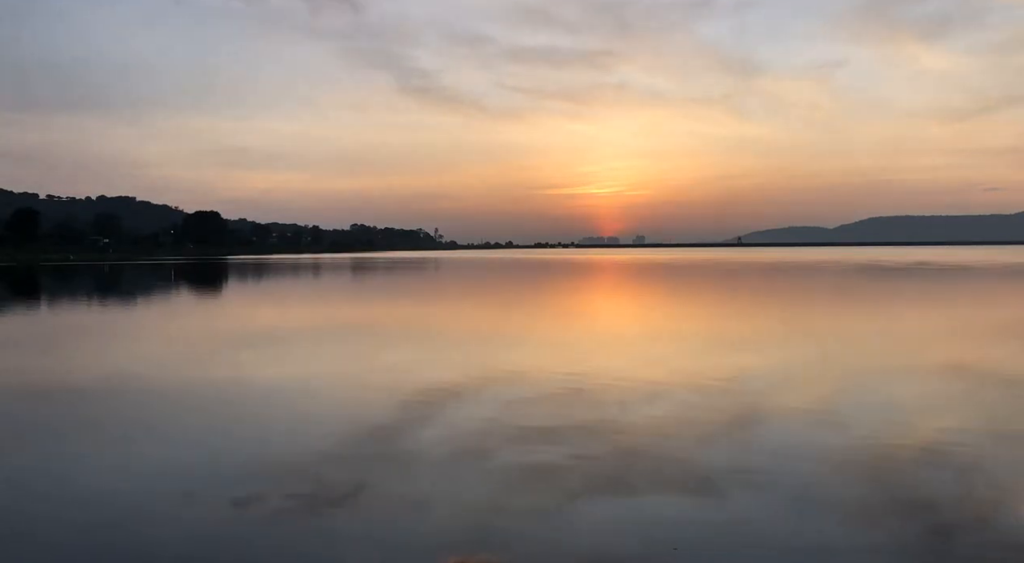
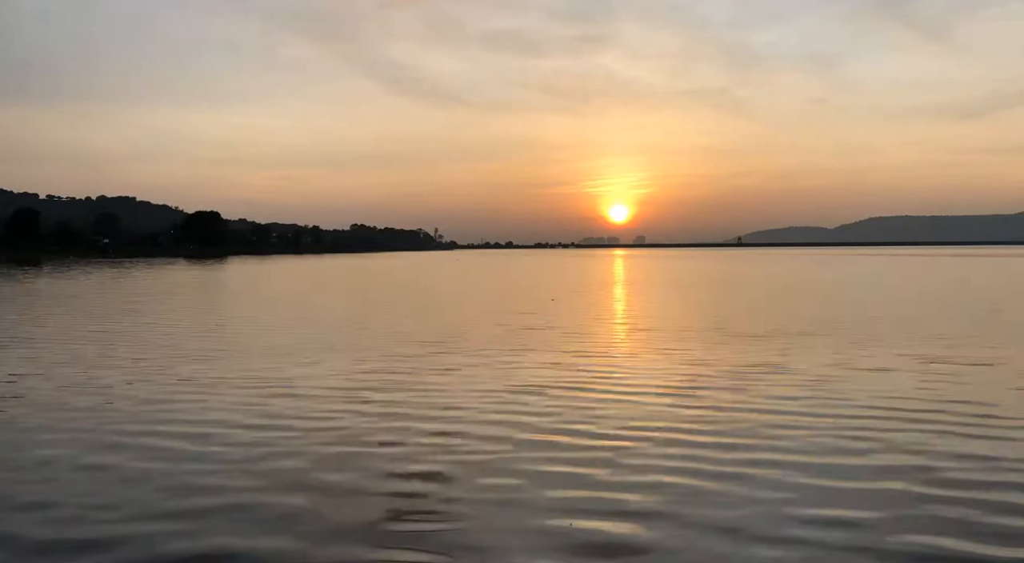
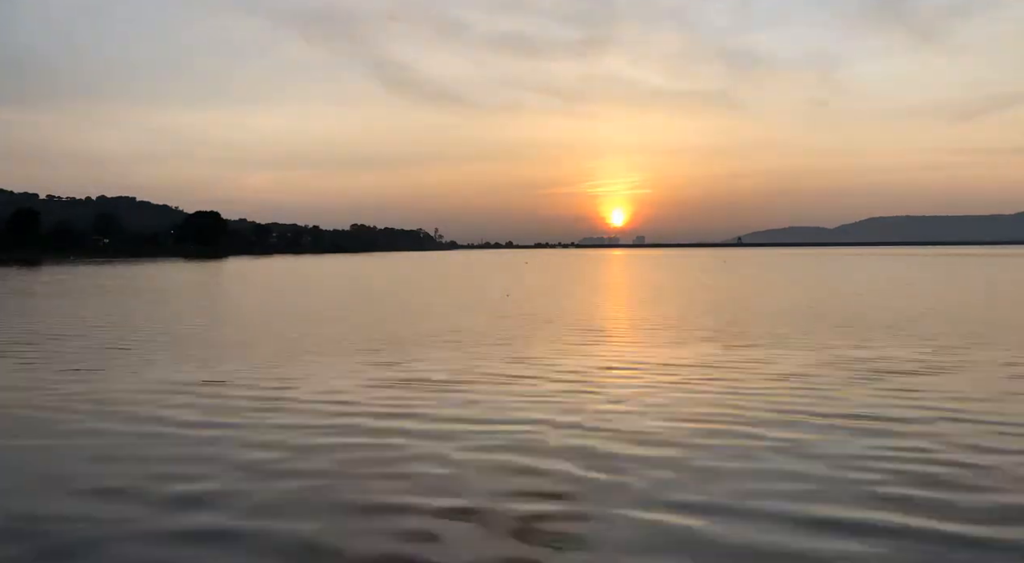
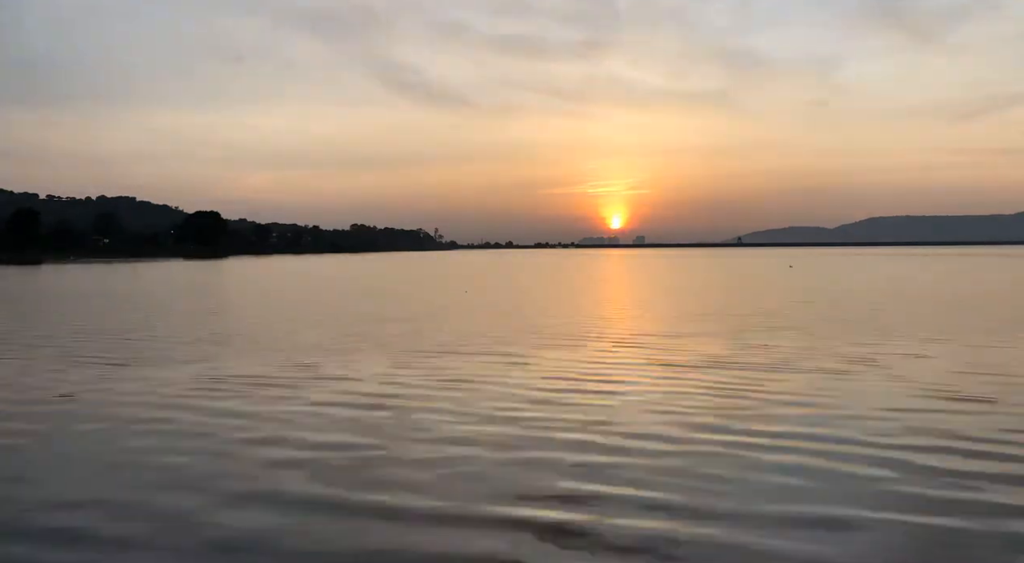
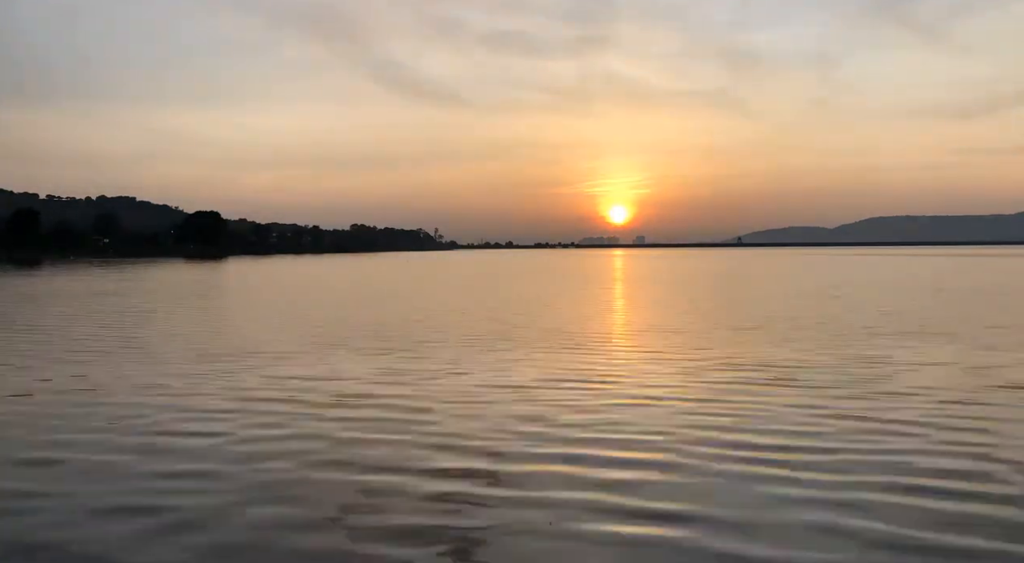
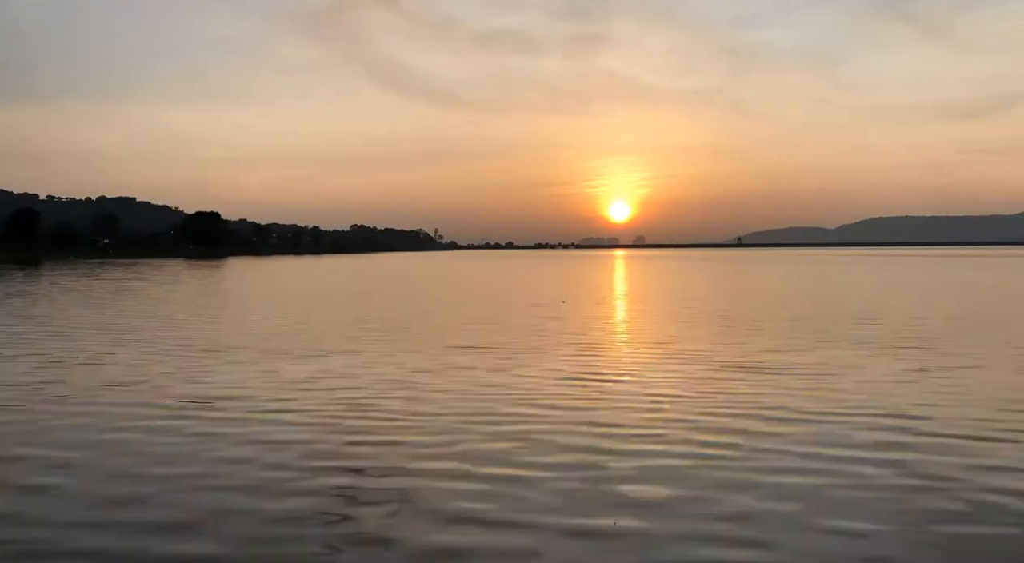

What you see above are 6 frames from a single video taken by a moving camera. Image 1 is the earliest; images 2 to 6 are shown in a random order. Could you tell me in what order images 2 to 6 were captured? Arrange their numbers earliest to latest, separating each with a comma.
4, 3, 5, 2, 6
